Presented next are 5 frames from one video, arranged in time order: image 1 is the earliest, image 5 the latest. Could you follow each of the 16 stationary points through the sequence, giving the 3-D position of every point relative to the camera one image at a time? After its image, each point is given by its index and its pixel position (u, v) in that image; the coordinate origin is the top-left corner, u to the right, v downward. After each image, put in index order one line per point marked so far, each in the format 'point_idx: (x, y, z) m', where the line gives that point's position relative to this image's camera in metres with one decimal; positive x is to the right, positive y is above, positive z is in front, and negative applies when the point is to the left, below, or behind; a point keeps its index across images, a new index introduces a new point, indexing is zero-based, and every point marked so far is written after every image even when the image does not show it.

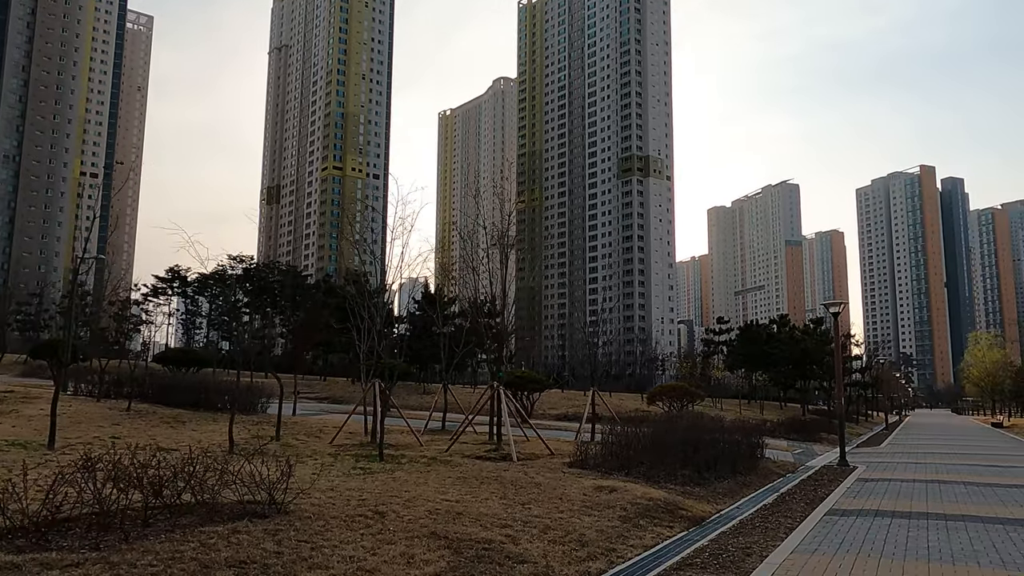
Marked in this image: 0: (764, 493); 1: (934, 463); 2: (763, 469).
0: (+3.3, -2.7, +10.1) m
1: (+7.9, -3.3, +14.3) m
2: (+4.2, -3.1, +12.9) m
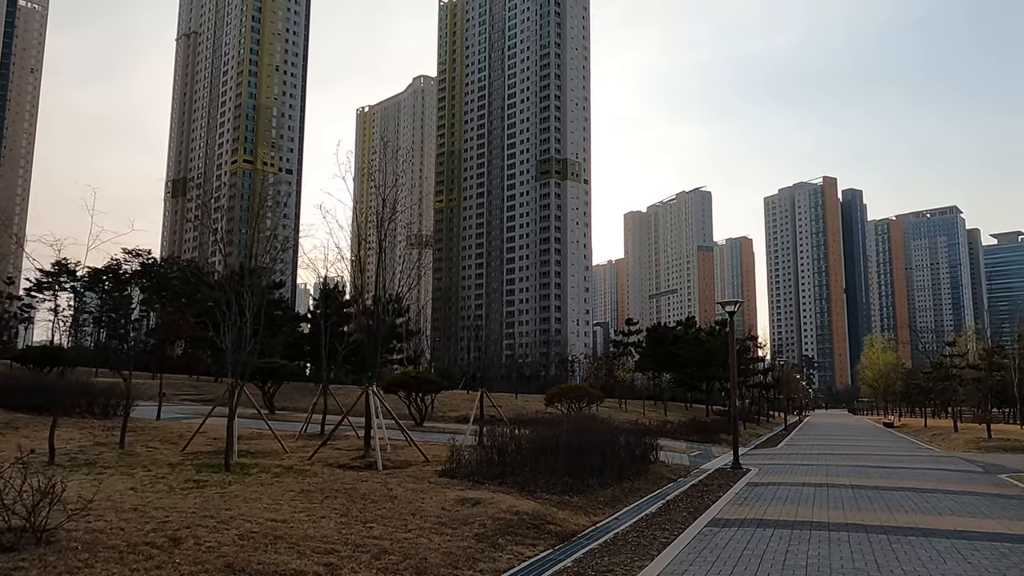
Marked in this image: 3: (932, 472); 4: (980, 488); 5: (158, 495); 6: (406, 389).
0: (+1.7, -2.6, +9.5) m
1: (+5.8, -3.3, +14.1) m
2: (+2.3, -3.0, +12.3) m
3: (+7.1, -3.1, +12.9) m
4: (+6.6, -2.8, +10.8) m
5: (-3.2, -1.9, +6.9) m
6: (-2.7, -2.6, +19.1) m
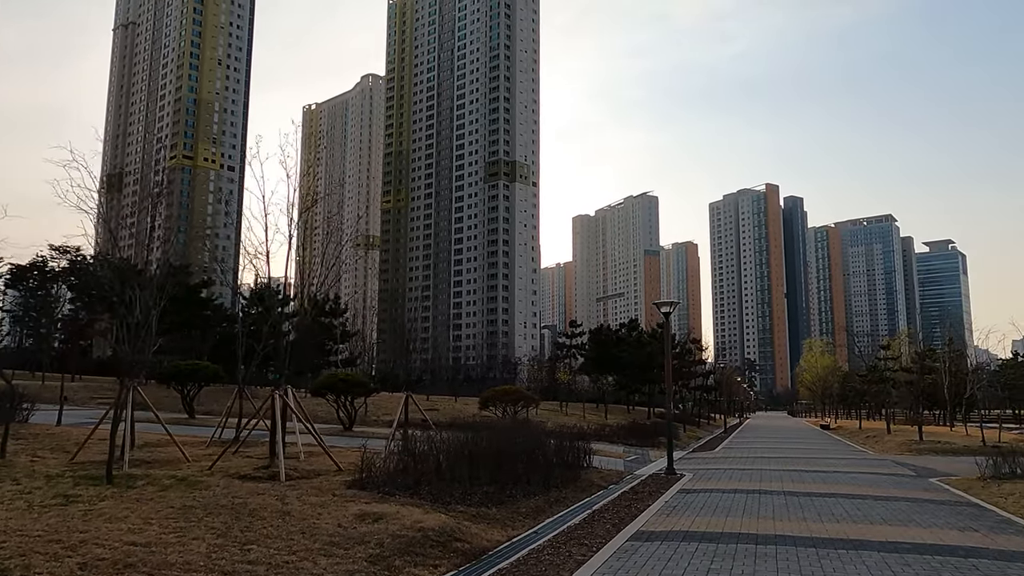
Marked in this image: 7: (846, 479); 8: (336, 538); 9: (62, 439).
0: (+0.7, -2.6, +8.9) m
1: (+4.5, -3.3, +13.8) m
2: (+1.1, -3.0, +11.8) m
3: (+5.9, -3.2, +12.8) m
4: (+5.5, -2.9, +10.6) m
5: (-4.0, -1.8, +6.1) m
6: (-4.3, -2.5, +18.3) m
7: (+5.4, -3.1, +12.3) m
8: (-1.4, -2.0, +6.0) m
9: (-7.3, -2.4, +12.3) m
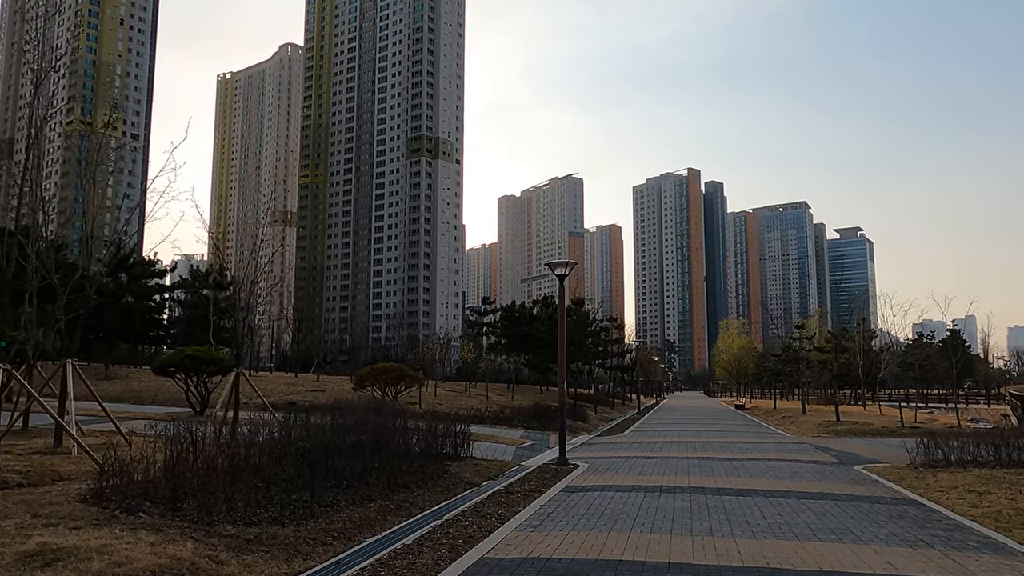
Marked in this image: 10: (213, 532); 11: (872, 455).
0: (-0.9, -2.1, +6.7) m
1: (+2.4, -2.7, +11.9) m
2: (-0.8, -2.4, +9.6) m
3: (+3.9, -2.6, +11.0) m
4: (+3.7, -2.3, +8.8) m
5: (-5.3, -1.3, +3.4) m
6: (-6.7, -1.7, +15.6) m
7: (+3.4, -2.5, +10.6) m
8: (-2.7, -1.5, +3.6) m
9: (-9.1, -1.7, +9.3) m
10: (-2.1, -1.7, +5.3) m
11: (+5.9, -2.8, +12.6) m
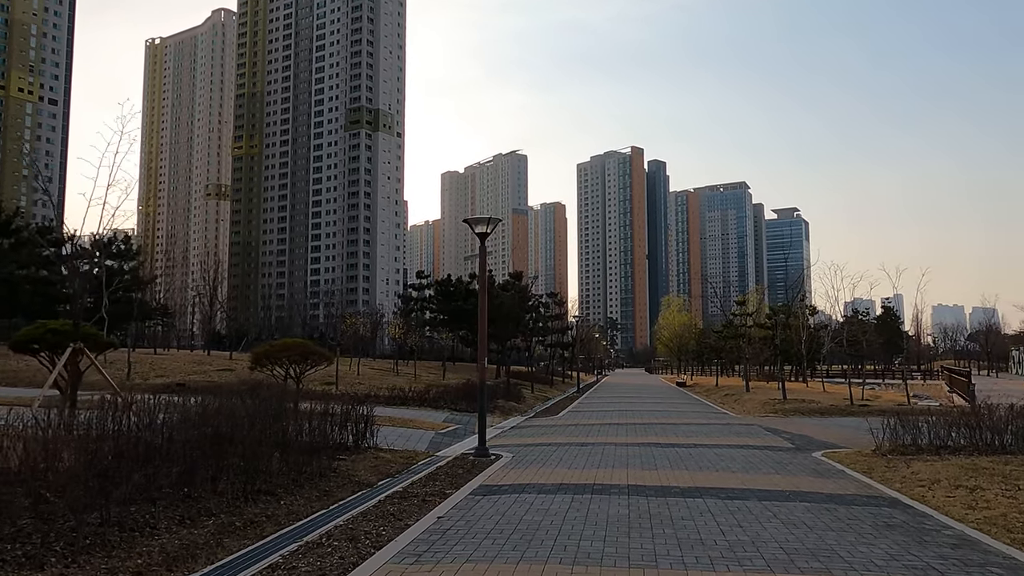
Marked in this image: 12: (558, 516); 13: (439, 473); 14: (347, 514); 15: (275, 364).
0: (-1.6, -1.7, +4.9) m
1: (+1.2, -2.1, +10.4) m
2: (-1.7, -1.9, +7.9) m
3: (+2.8, -2.1, +9.6) m
4: (+2.8, -1.9, +7.4) m
5: (-5.8, -1.0, +1.3) m
6: (-8.1, -1.1, +13.3) m
7: (+2.4, -2.0, +9.1) m
8: (-3.2, -1.2, +1.7) m
9: (-10.1, -1.3, +6.9) m
10: (-2.7, -1.3, +3.4) m
11: (+4.7, -2.2, +11.3) m
12: (+0.3, -1.7, +5.9) m
13: (-0.8, -2.0, +8.2) m
14: (-1.3, -1.8, +6.1) m
15: (-4.3, -1.4, +14.4) m
